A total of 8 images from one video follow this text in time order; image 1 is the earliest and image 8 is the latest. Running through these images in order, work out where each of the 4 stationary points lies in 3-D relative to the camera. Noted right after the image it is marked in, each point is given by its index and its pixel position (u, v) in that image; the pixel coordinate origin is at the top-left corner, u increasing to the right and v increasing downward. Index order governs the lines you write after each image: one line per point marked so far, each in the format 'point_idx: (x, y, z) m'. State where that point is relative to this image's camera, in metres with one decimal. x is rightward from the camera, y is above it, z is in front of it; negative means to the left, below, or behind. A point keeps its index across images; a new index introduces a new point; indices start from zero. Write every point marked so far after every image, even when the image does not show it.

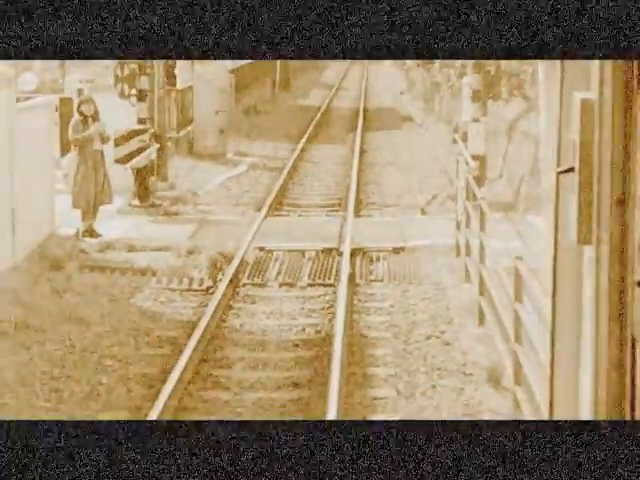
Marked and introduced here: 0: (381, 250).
0: (+0.1, 0.0, +2.9) m
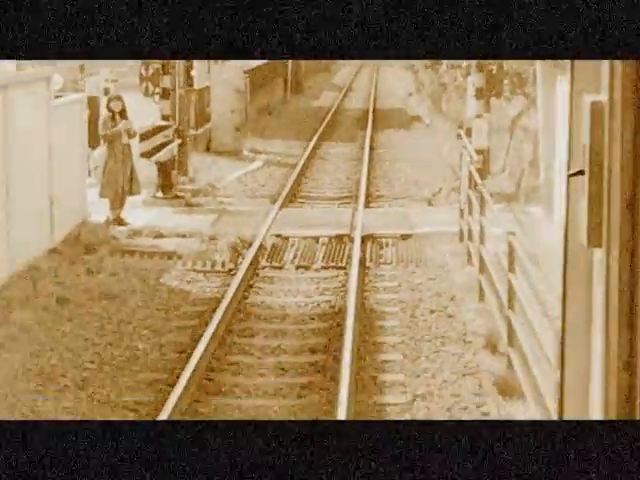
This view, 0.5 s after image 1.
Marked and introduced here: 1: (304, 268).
0: (+0.1, 0.0, +3.2) m
1: (0.0, -0.1, +3.2) m
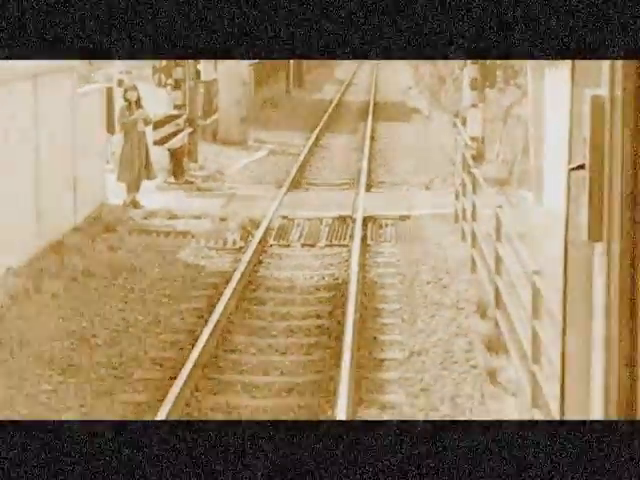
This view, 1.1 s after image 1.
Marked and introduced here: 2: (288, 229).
0: (+0.1, 0.0, +3.4) m
1: (0.0, 0.0, +3.4) m
2: (-0.1, 0.0, +3.4) m
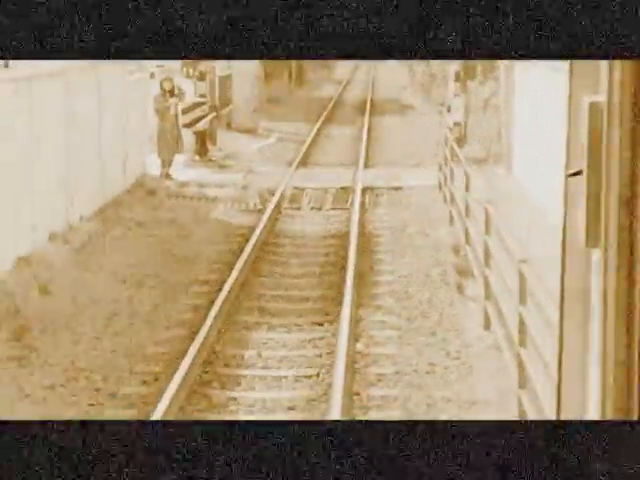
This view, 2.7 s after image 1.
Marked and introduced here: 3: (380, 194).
0: (+0.1, +0.1, +4.1) m
1: (0.0, +0.1, +4.1) m
2: (0.0, +0.1, +4.1) m
3: (+0.1, +0.1, +4.1) m
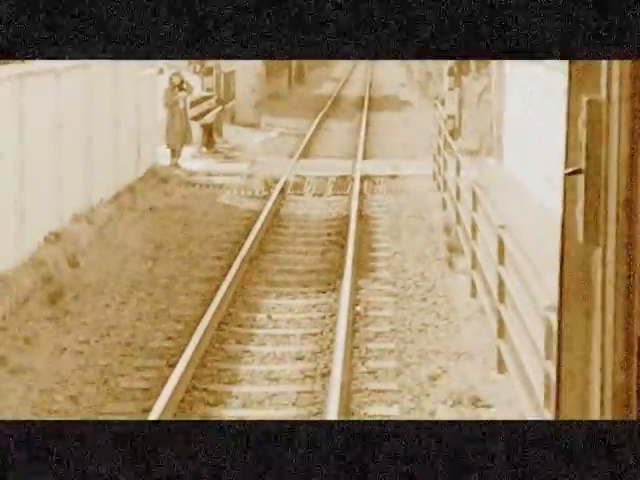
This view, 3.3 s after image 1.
0: (+0.1, +0.1, +4.4) m
1: (0.0, +0.1, +4.4) m
2: (0.0, +0.1, +4.4) m
3: (+0.1, +0.1, +4.4) m
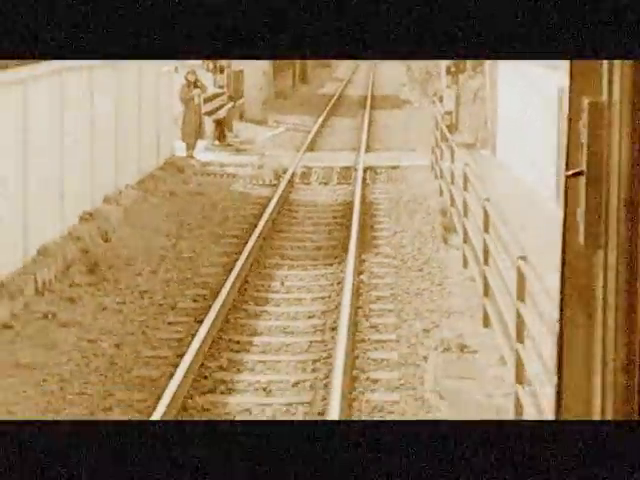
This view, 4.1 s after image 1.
0: (+0.2, +0.2, +4.7) m
1: (0.0, +0.1, +4.7) m
2: (0.0, +0.2, +4.7) m
3: (+0.1, +0.2, +4.7) m
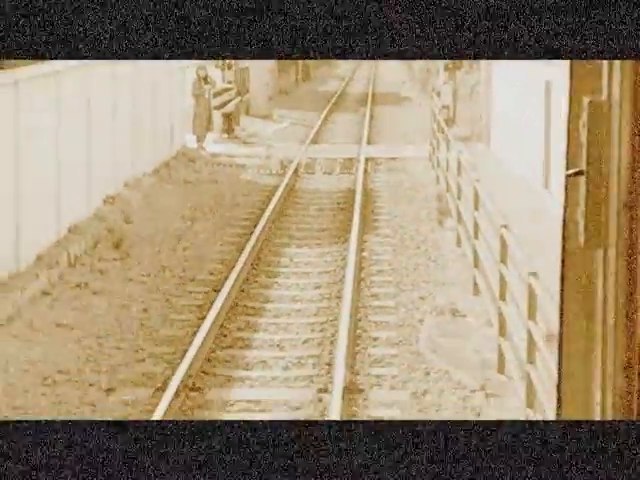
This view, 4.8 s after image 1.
0: (+0.2, +0.2, +5.0) m
1: (0.0, +0.2, +5.0) m
2: (0.0, +0.2, +5.0) m
3: (+0.2, +0.2, +5.0) m
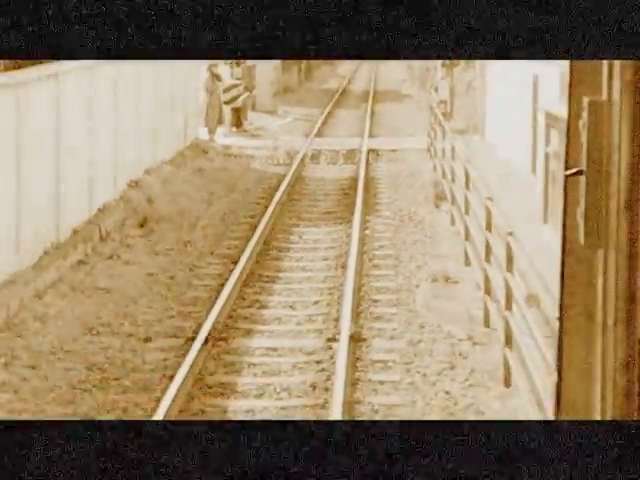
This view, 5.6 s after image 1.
0: (+0.2, +0.3, +5.3) m
1: (0.0, +0.2, +5.3) m
2: (0.0, +0.2, +5.3) m
3: (+0.2, +0.2, +5.3) m
